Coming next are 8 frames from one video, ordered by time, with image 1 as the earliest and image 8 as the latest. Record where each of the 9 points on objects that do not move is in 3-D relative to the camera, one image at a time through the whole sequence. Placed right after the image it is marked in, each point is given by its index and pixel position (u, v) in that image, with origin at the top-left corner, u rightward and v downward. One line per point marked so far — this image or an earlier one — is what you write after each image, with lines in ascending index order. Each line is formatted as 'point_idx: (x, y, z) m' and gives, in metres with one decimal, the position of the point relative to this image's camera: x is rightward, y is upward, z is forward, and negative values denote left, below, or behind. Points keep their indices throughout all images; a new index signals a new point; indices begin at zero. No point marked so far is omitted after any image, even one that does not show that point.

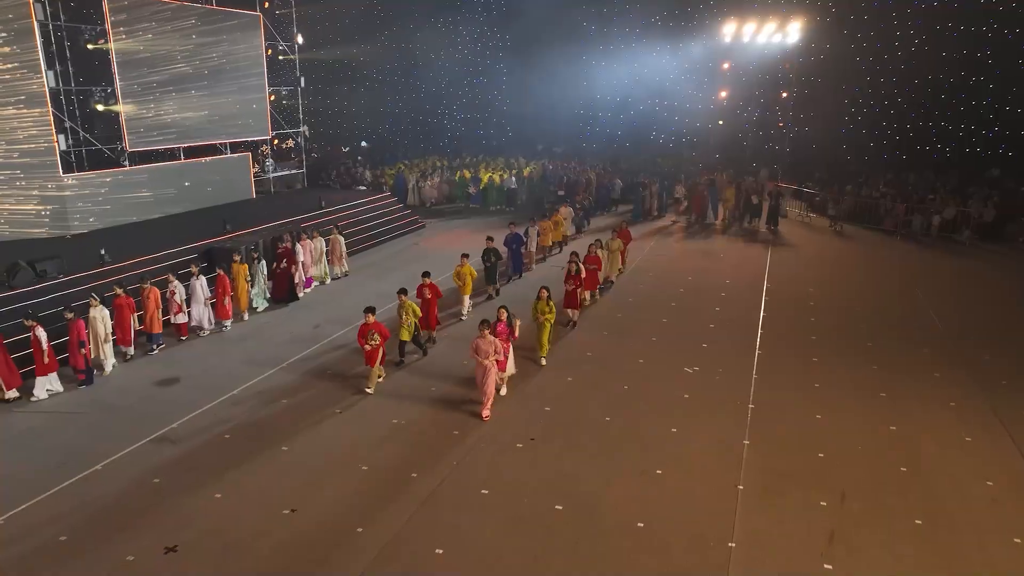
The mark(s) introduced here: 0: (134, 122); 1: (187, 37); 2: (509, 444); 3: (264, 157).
0: (-6.6, +3.2, +13.3) m
1: (-6.2, +5.0, +14.0) m
2: (0.0, -1.5, +6.9) m
3: (-6.0, +3.2, +17.2) m
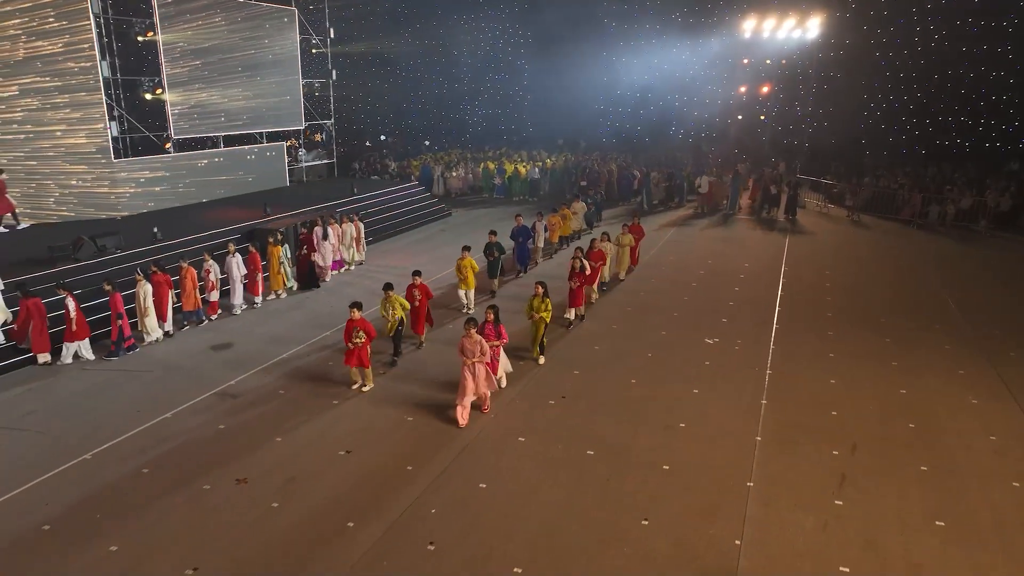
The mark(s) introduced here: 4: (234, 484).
0: (-6.1, +3.5, +13.9) m
1: (-5.7, +5.3, +14.7) m
2: (+0.3, -1.2, +7.4) m
3: (-5.4, +3.6, +17.8) m
4: (-2.2, -1.6, +5.9) m
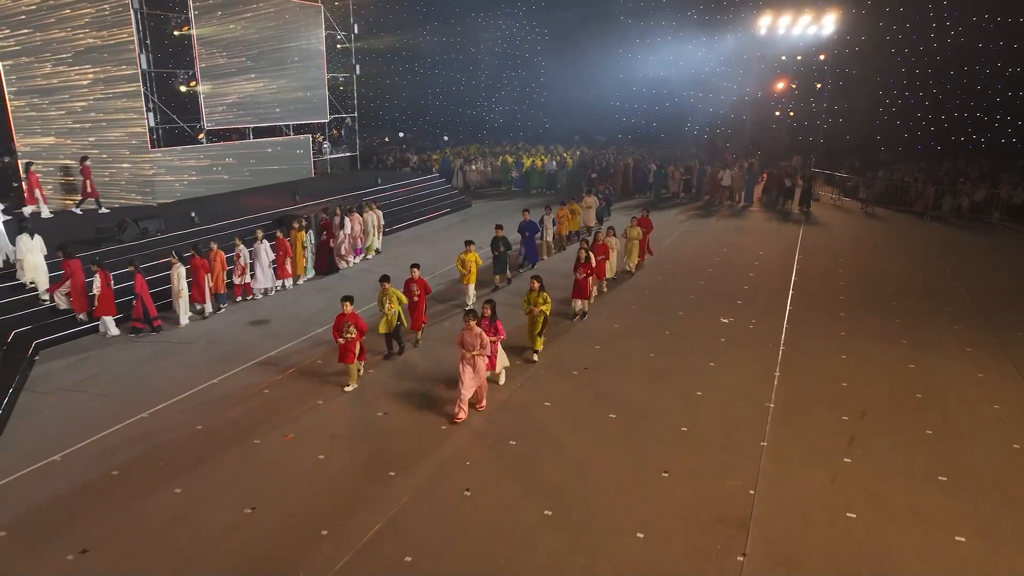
0: (-5.7, +3.8, +14.4) m
1: (-5.3, +5.6, +15.2) m
2: (+0.6, -0.9, +7.8) m
3: (-4.9, +3.9, +18.3) m
4: (-2.0, -1.3, +6.3) m
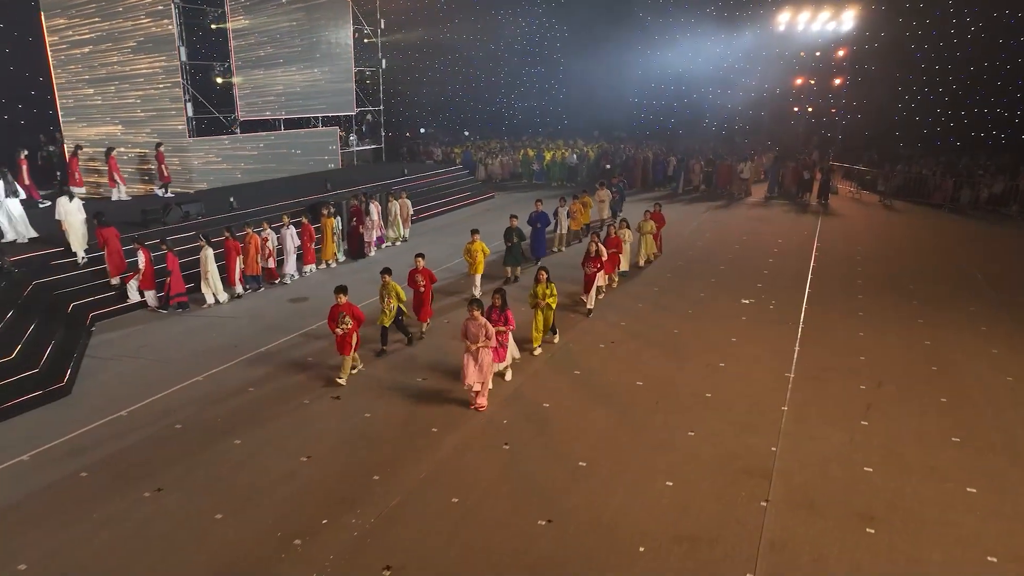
0: (-5.2, +4.1, +14.9) m
1: (-4.7, +5.9, +15.6) m
2: (+1.0, -0.7, +8.2) m
3: (-4.3, +4.1, +18.8) m
4: (-1.7, -1.1, +6.7) m
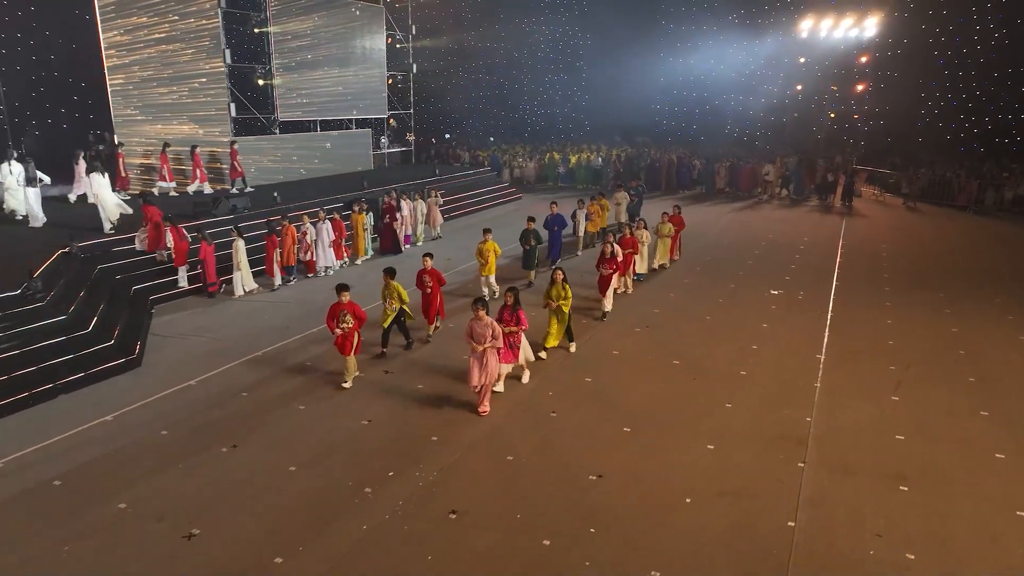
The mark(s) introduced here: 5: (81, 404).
0: (-4.5, +4.2, +15.4) m
1: (-4.1, +6.0, +16.2) m
2: (+1.4, -0.5, +8.5) m
3: (-3.6, +4.2, +19.3) m
4: (-1.3, -0.9, +7.1) m
5: (-3.8, -1.0, +6.4) m
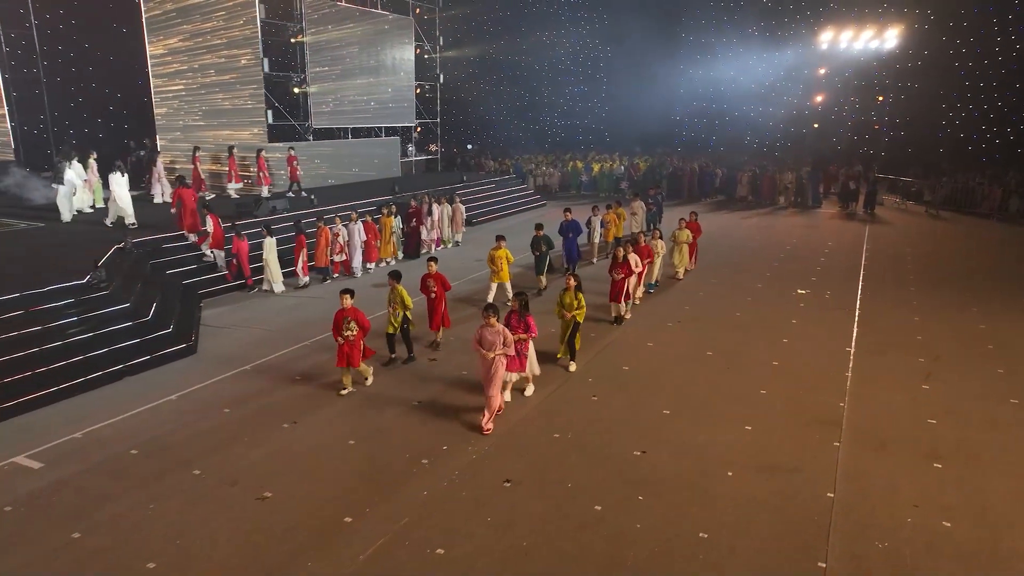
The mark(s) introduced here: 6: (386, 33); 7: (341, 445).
0: (-3.9, +4.1, +15.9) m
1: (-3.4, +5.9, +16.7) m
2: (+1.8, -0.5, +8.7) m
3: (-2.9, +4.0, +19.7) m
4: (-0.9, -0.8, +7.4) m
5: (-3.4, -0.9, +6.7) m
6: (-3.0, +6.3, +17.5) m
7: (-1.3, -1.2, +5.5) m
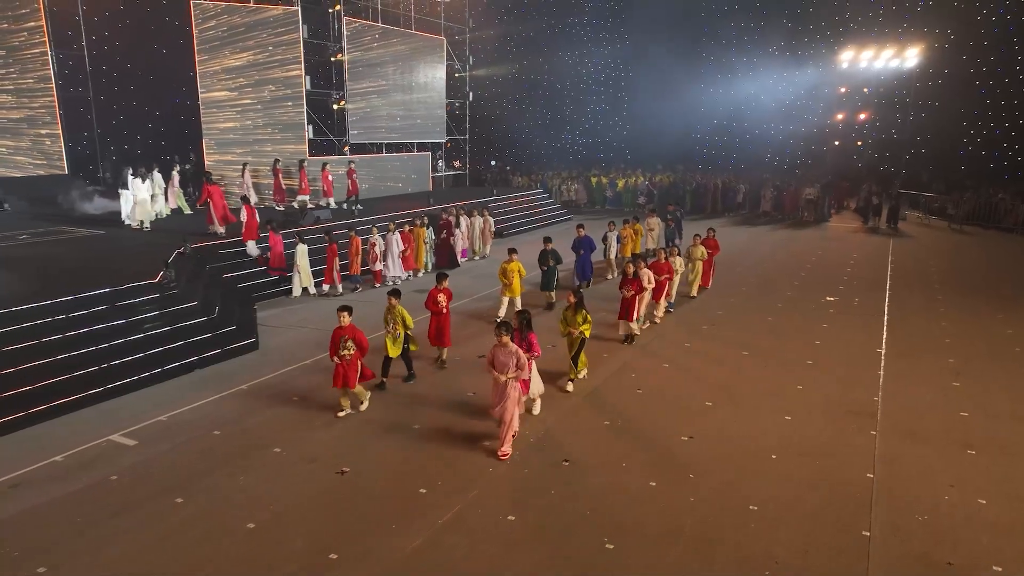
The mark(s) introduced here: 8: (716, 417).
0: (-3.2, +3.9, +16.4) m
1: (-2.7, +5.7, +17.3) m
2: (+2.3, -0.5, +9.0) m
3: (-2.1, +3.7, +20.3) m
4: (-0.4, -0.8, +7.8) m
5: (-3.0, -0.9, +7.2) m
6: (-2.3, +6.1, +18.1) m
7: (-0.9, -1.2, +5.9) m
8: (+1.7, -1.1, +6.0) m
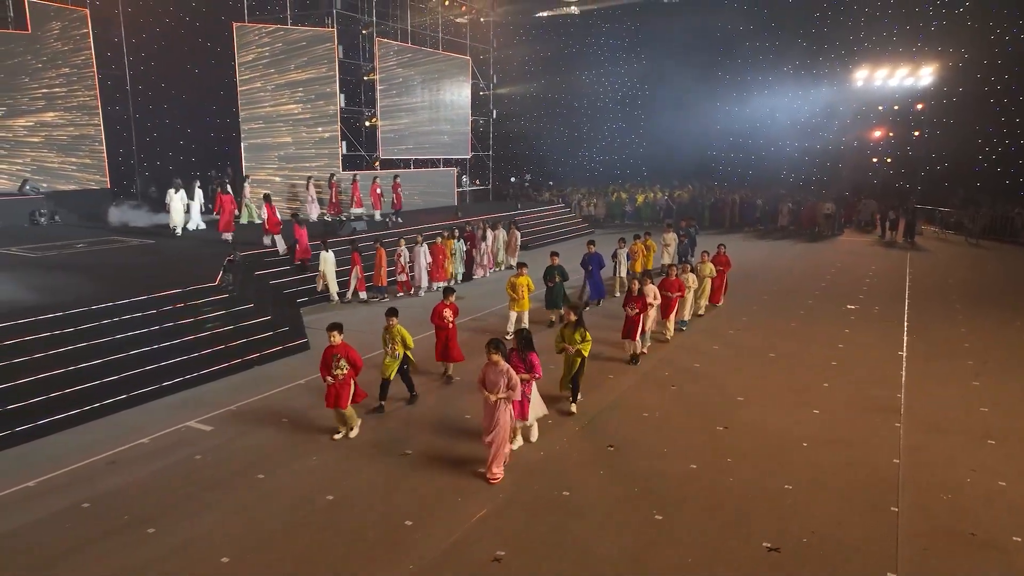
0: (-2.6, +3.7, +17.0) m
1: (-2.1, +5.4, +17.9) m
2: (+2.8, -0.6, +9.4) m
3: (-1.5, +3.4, +20.8) m
4: (0.0, -0.9, +8.2) m
5: (-2.5, -0.9, +7.6) m
6: (-1.7, +5.8, +18.7) m
7: (-0.5, -1.2, +6.3) m
8: (+2.1, -1.1, +6.4) m
